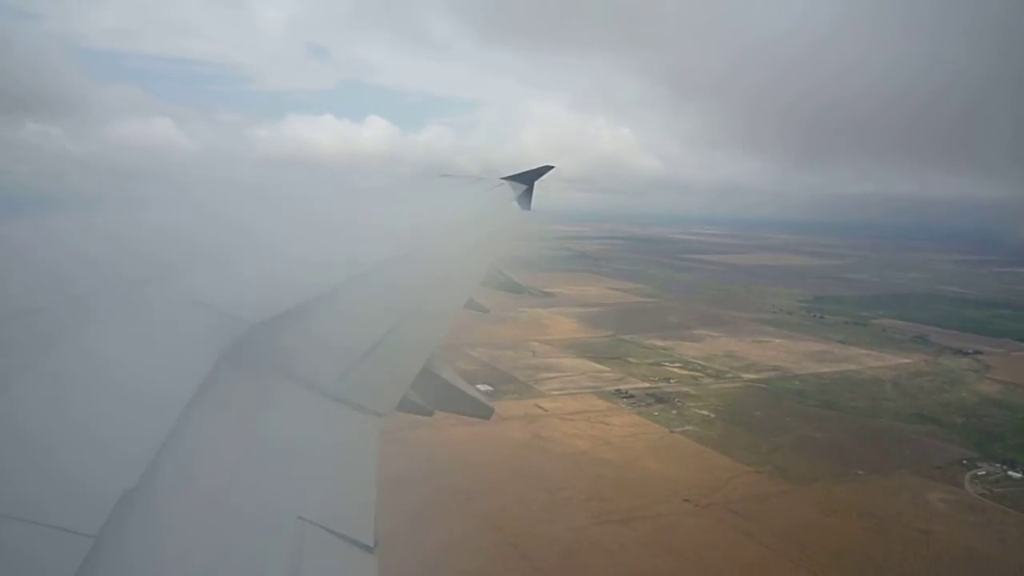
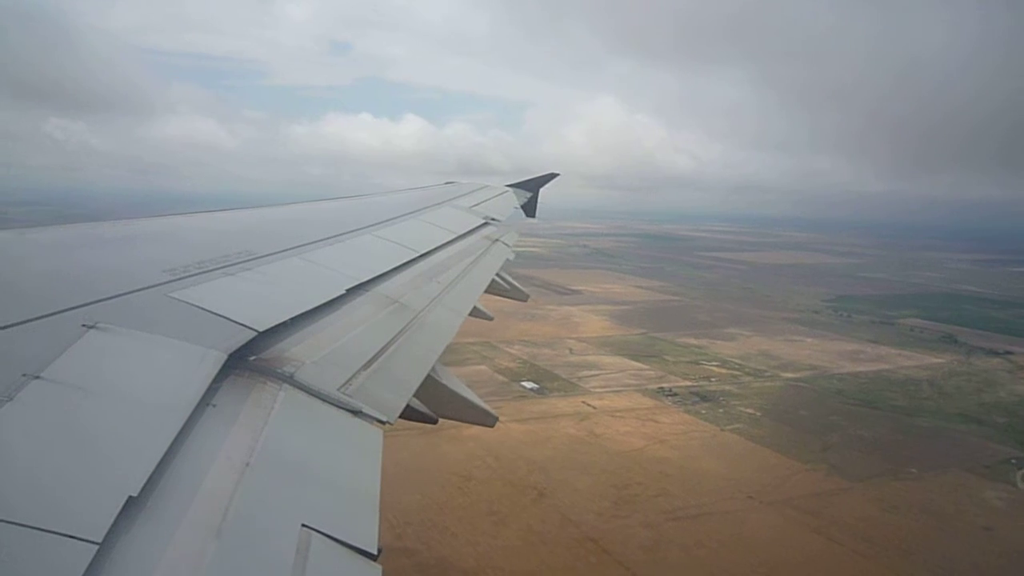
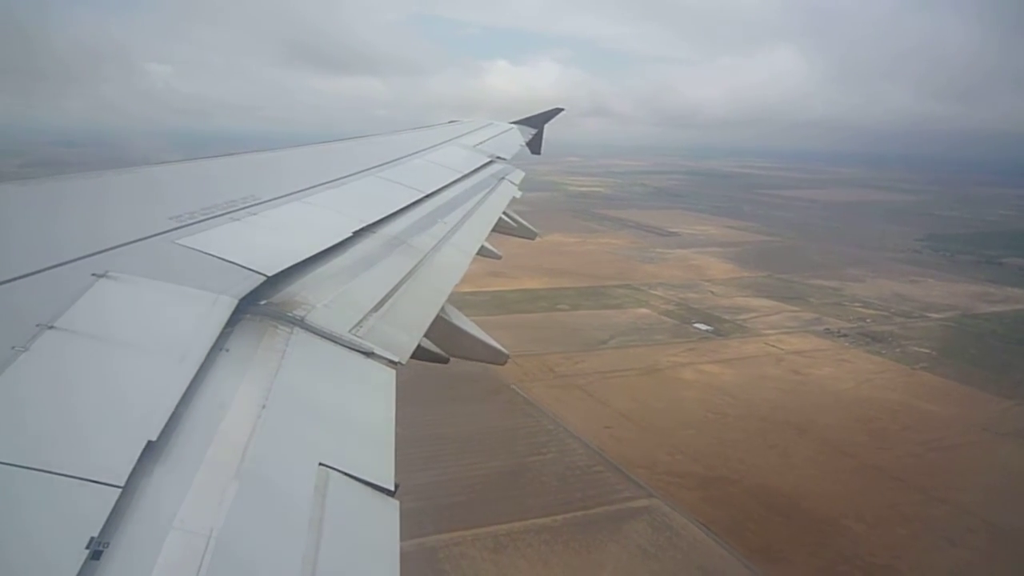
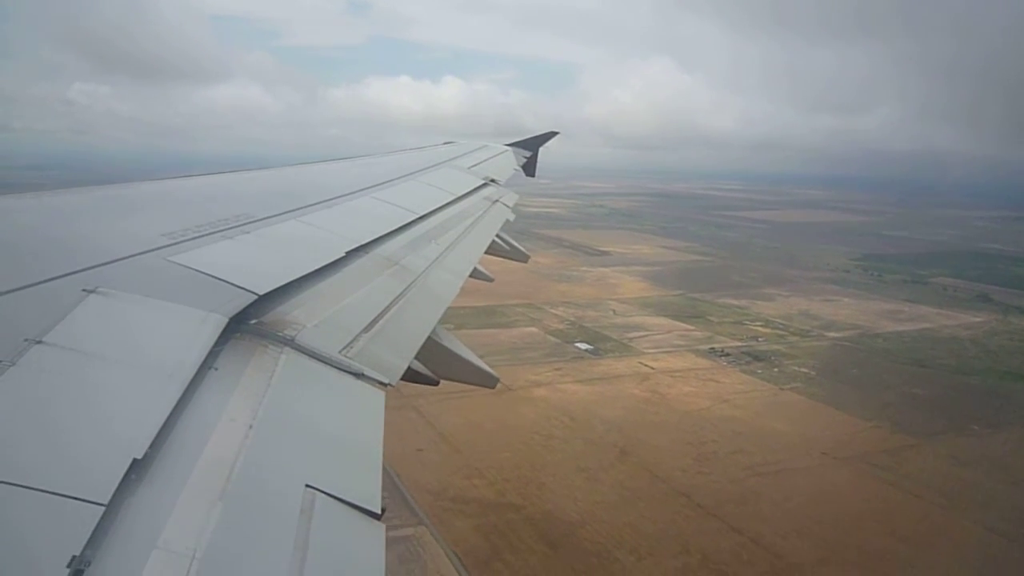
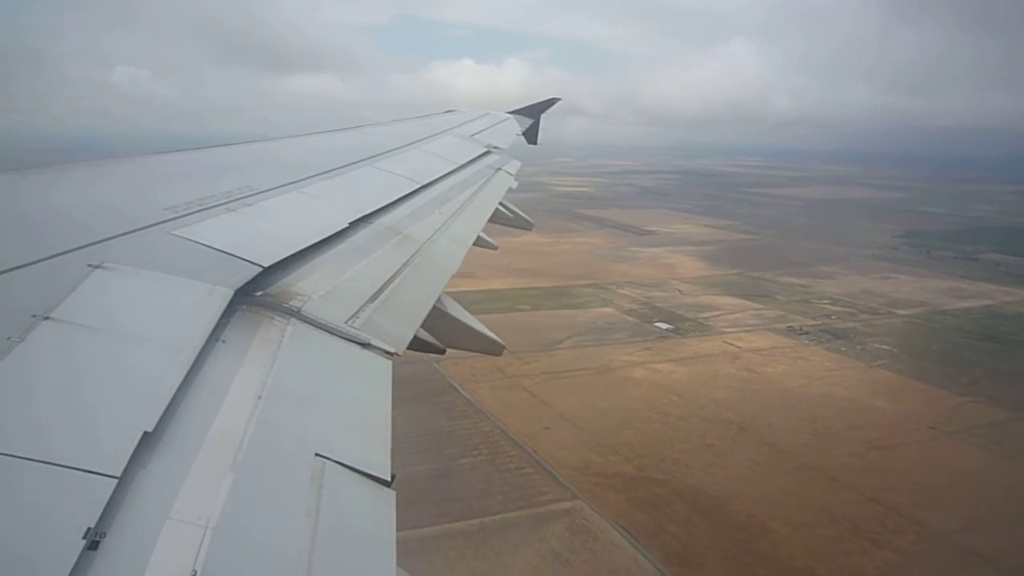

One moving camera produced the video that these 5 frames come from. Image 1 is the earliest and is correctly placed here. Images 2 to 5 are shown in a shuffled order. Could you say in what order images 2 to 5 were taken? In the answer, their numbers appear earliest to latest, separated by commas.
2, 4, 5, 3
